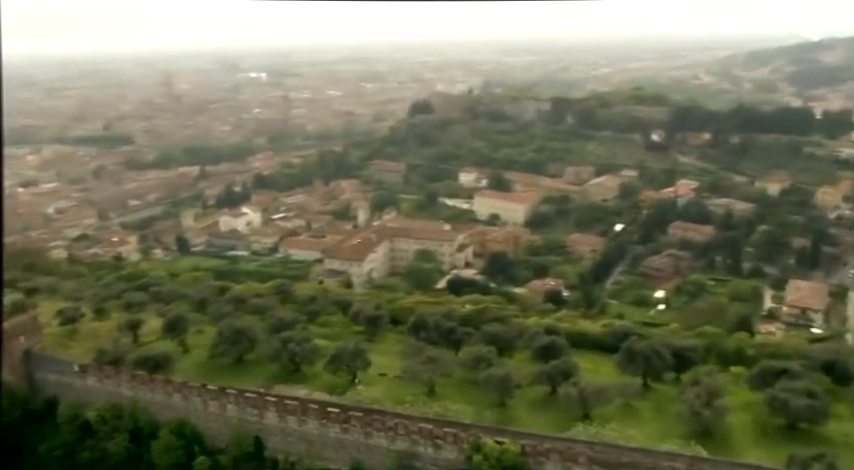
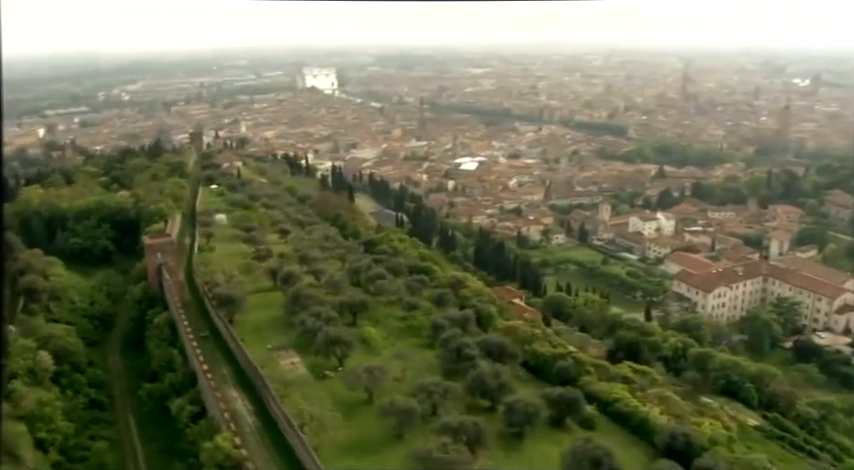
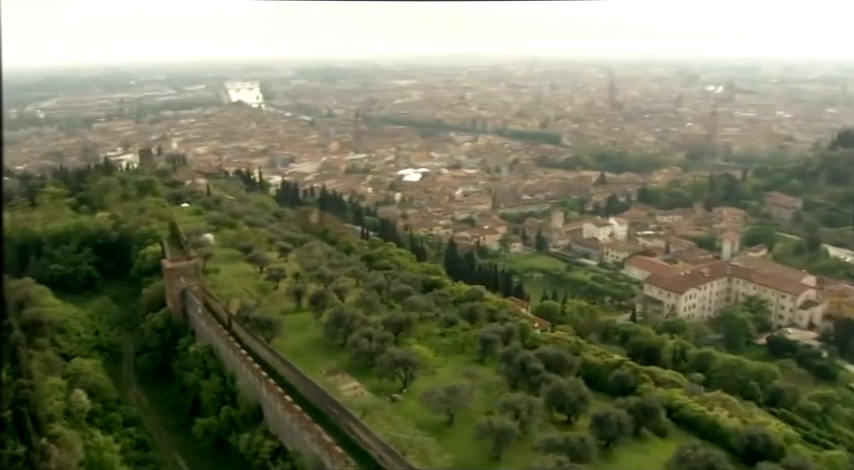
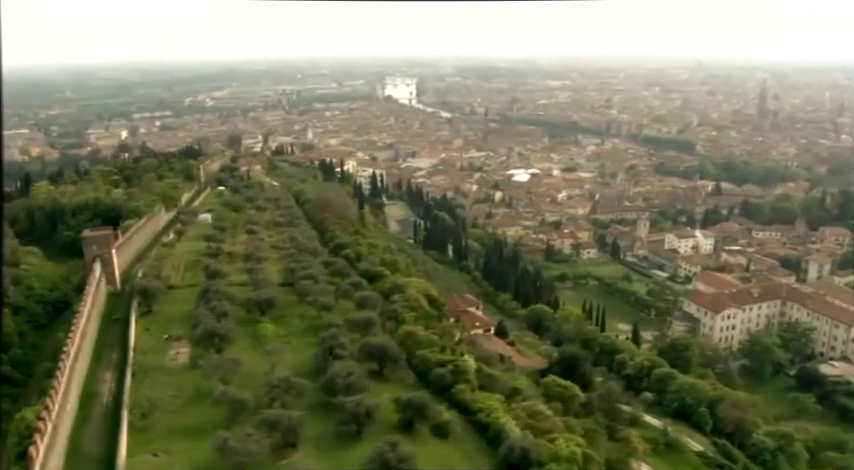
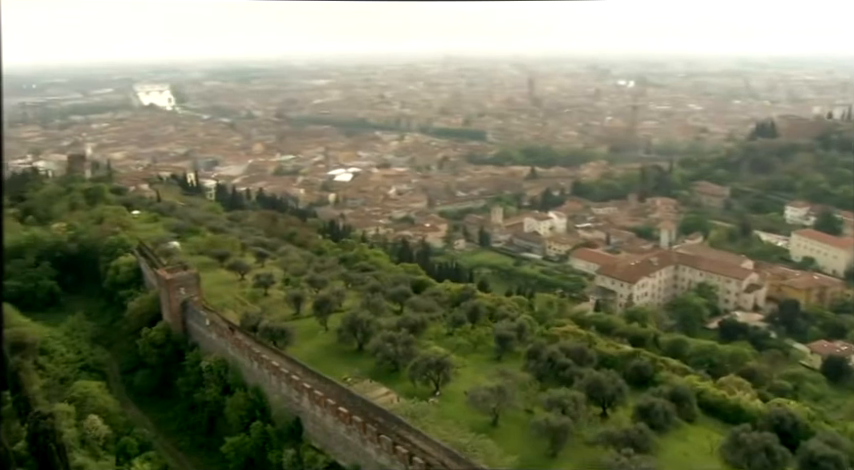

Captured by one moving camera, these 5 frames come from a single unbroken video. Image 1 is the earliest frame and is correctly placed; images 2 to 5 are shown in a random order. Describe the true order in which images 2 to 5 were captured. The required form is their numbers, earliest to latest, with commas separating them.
5, 3, 2, 4
